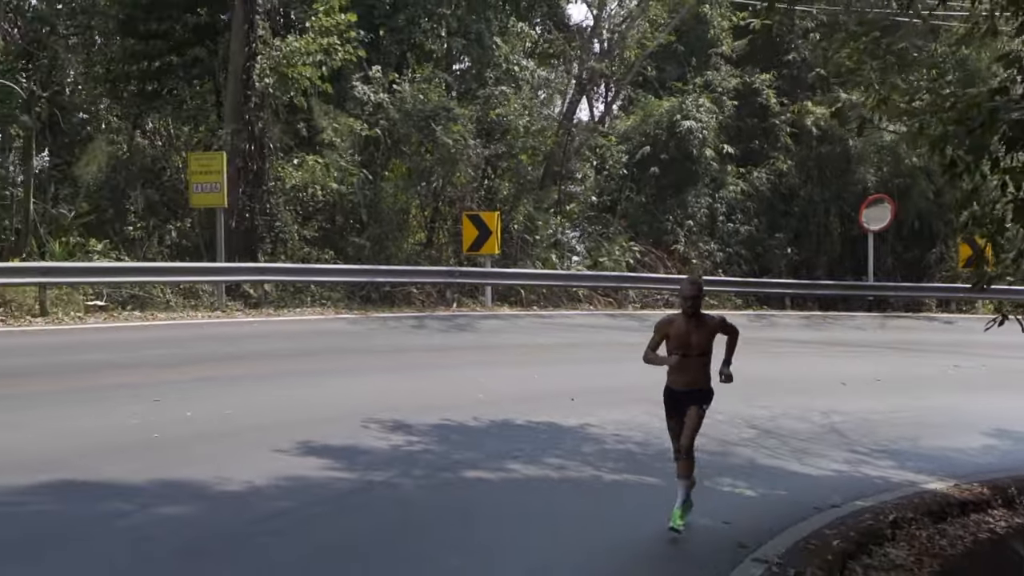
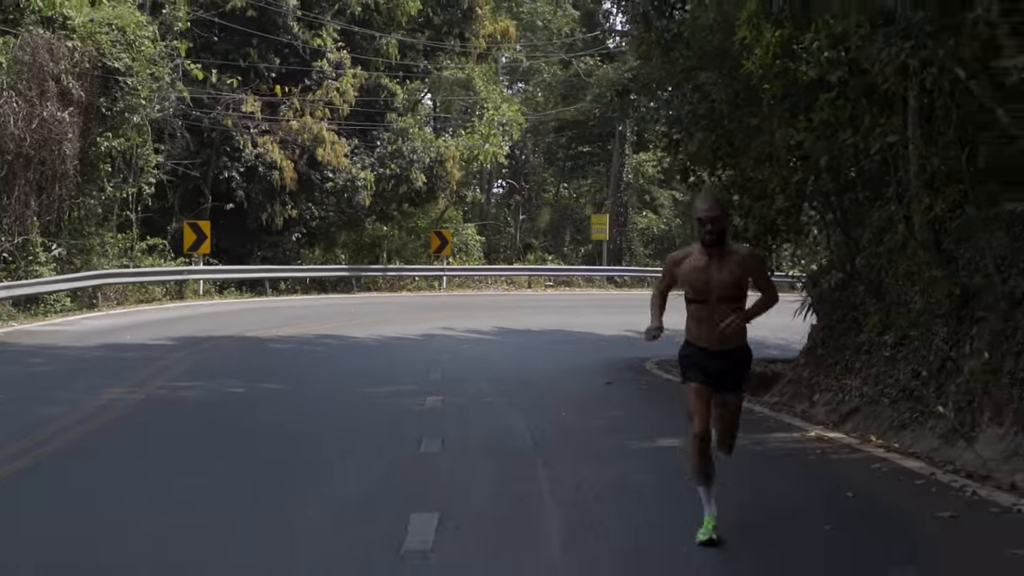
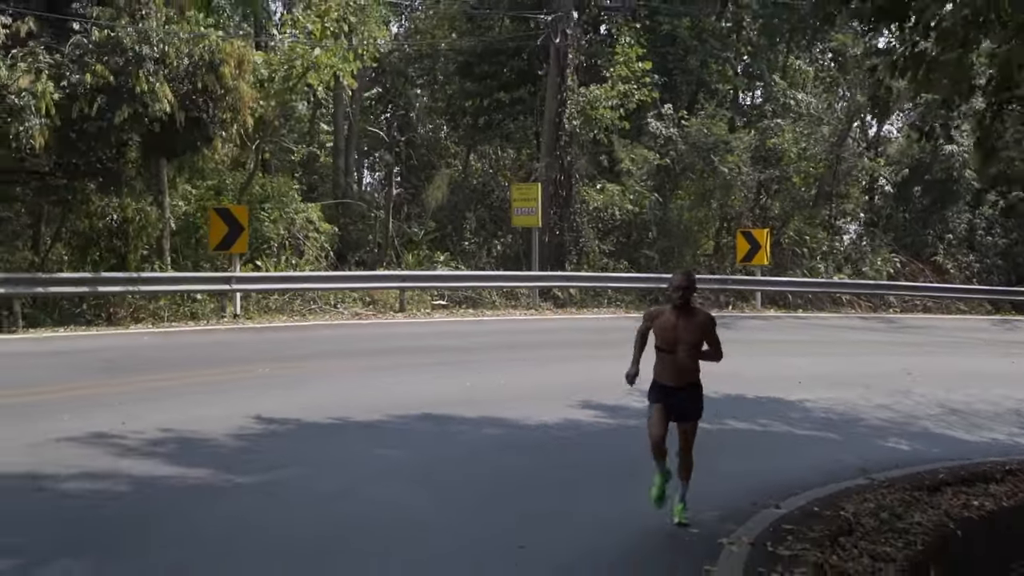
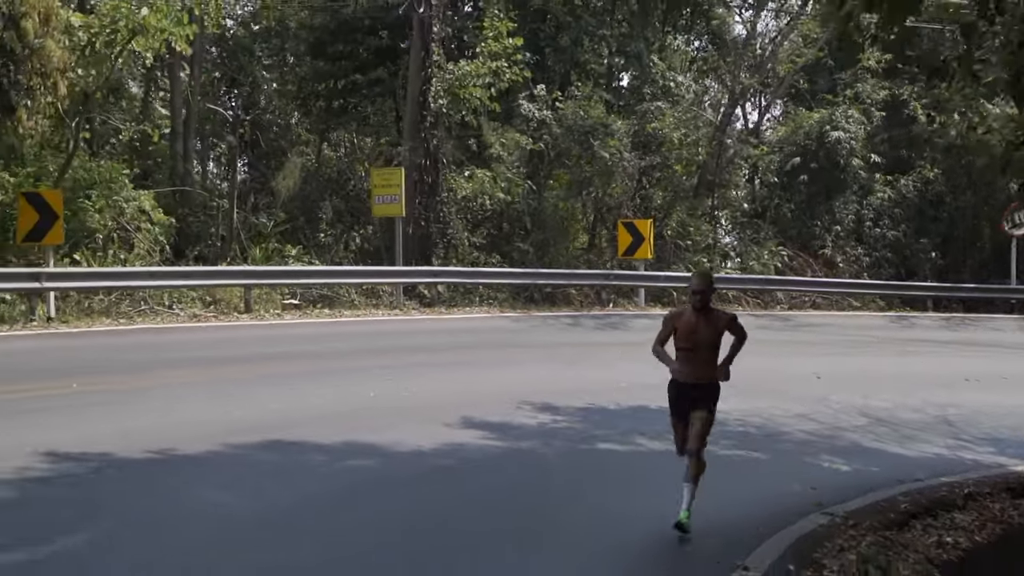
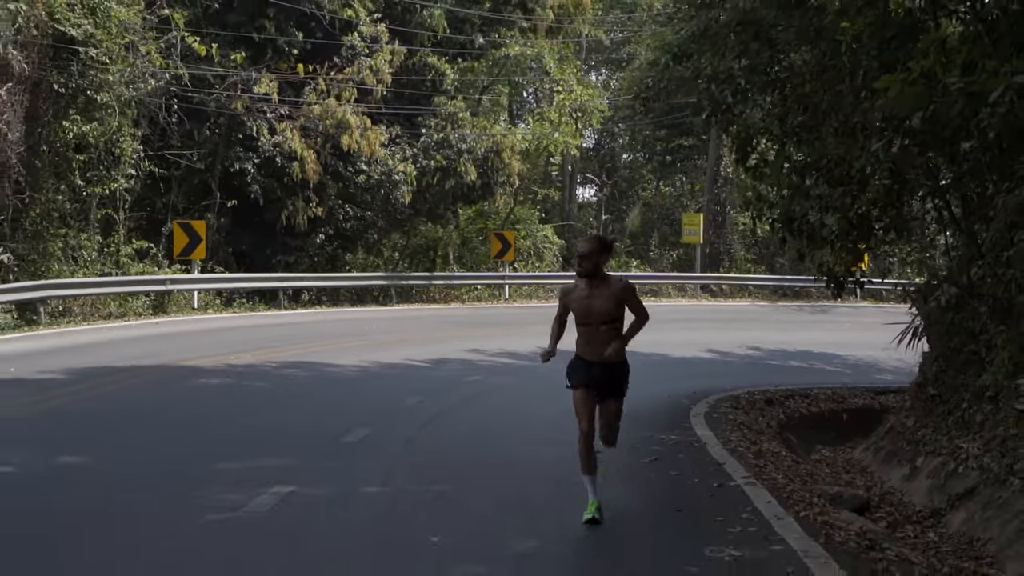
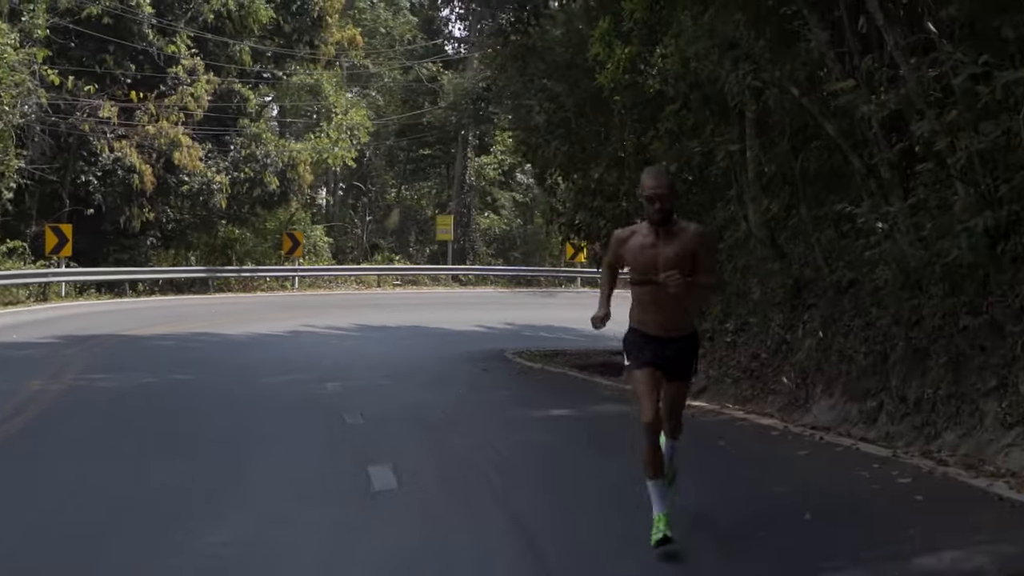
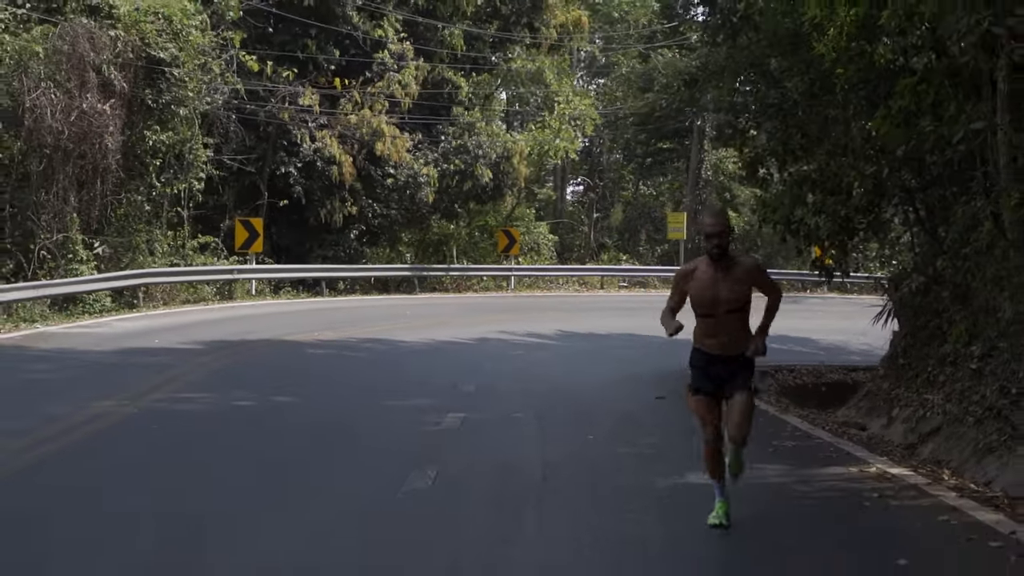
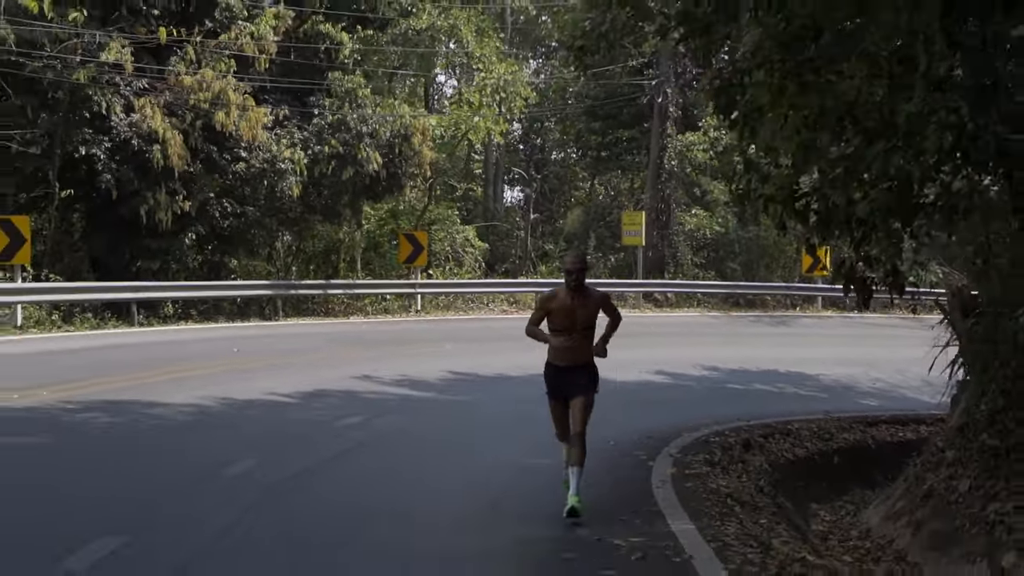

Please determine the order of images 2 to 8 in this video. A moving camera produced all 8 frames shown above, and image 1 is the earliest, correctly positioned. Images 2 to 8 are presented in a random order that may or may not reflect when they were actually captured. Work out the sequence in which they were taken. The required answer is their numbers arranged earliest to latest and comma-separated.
4, 3, 8, 5, 7, 2, 6
